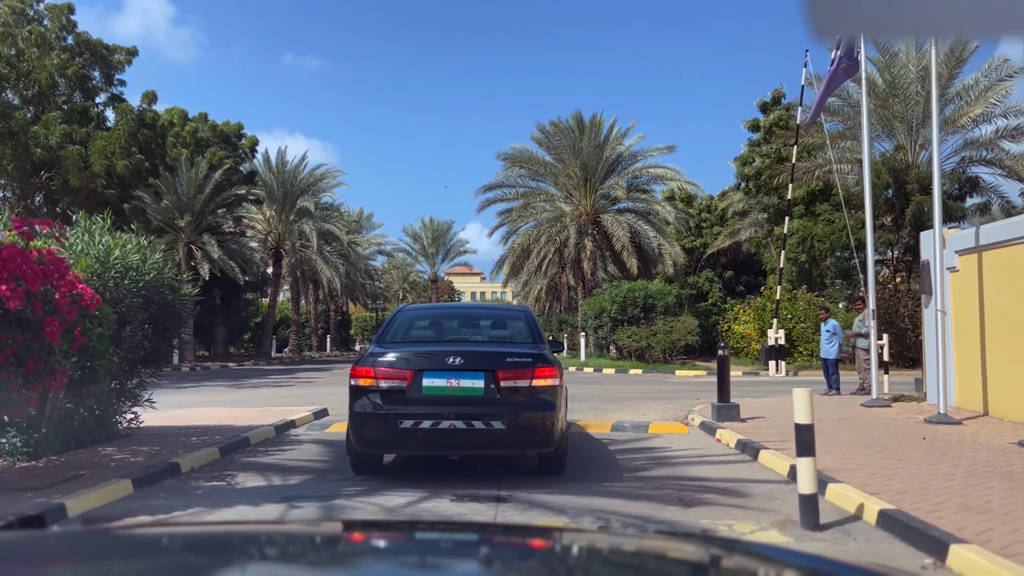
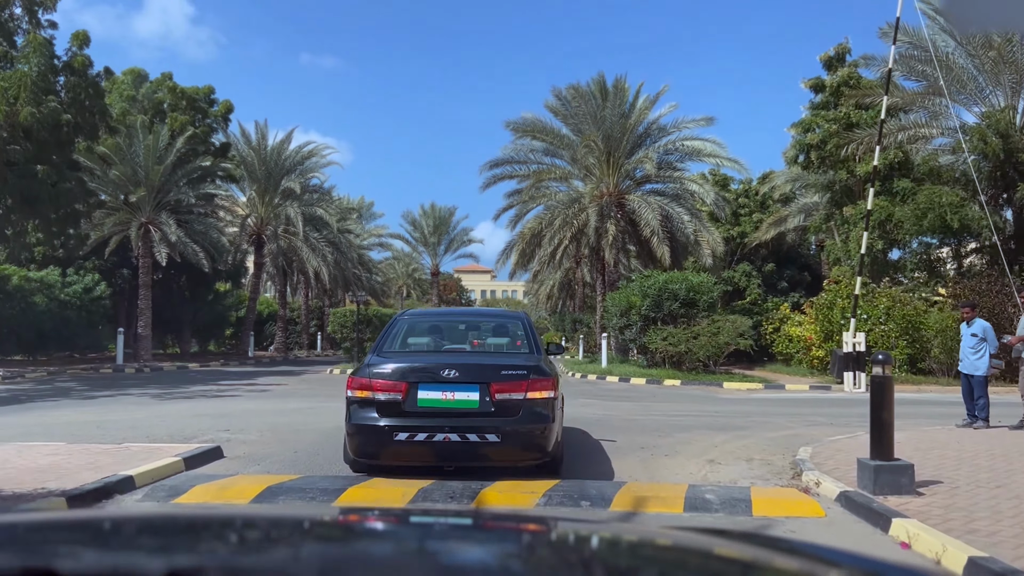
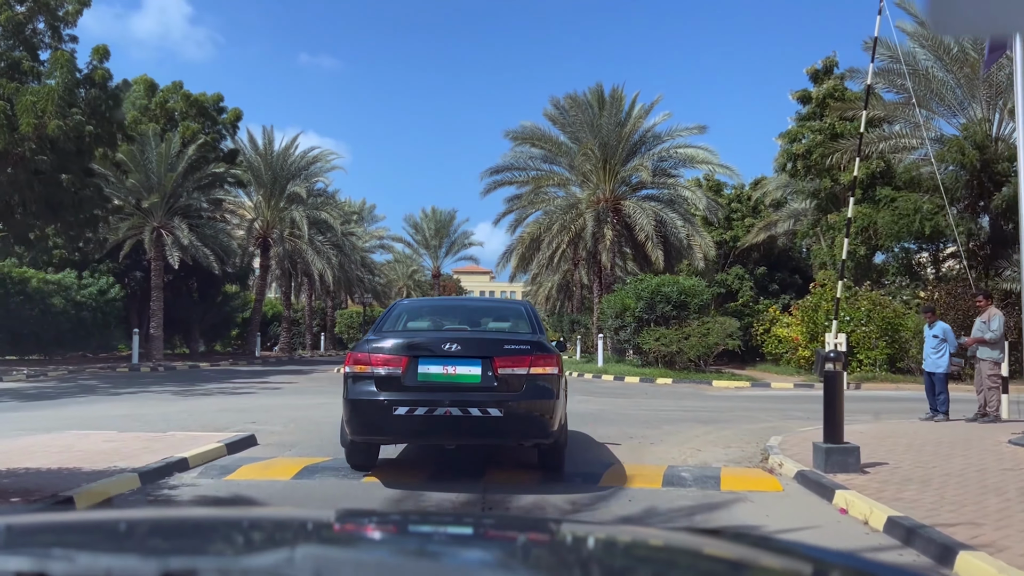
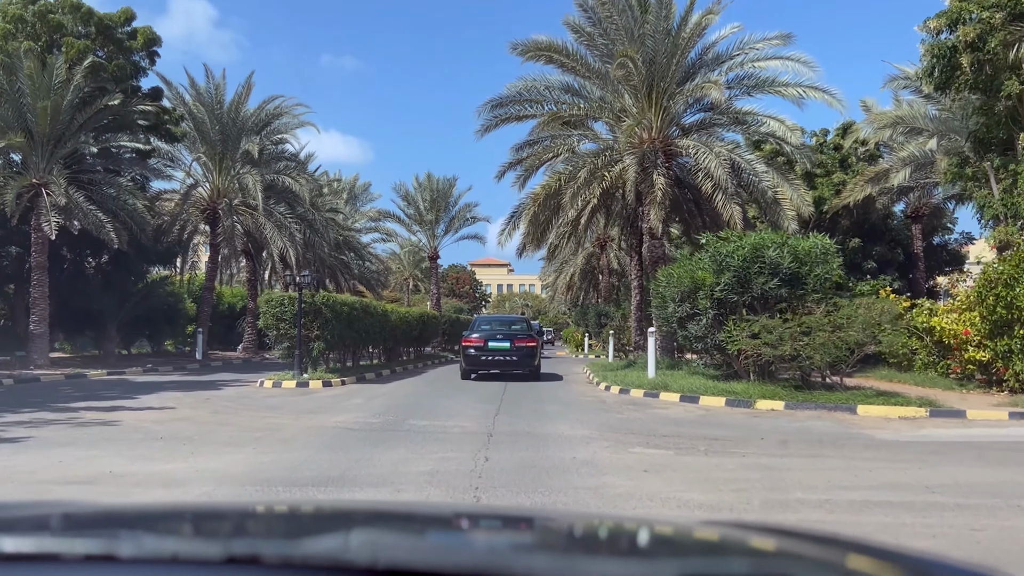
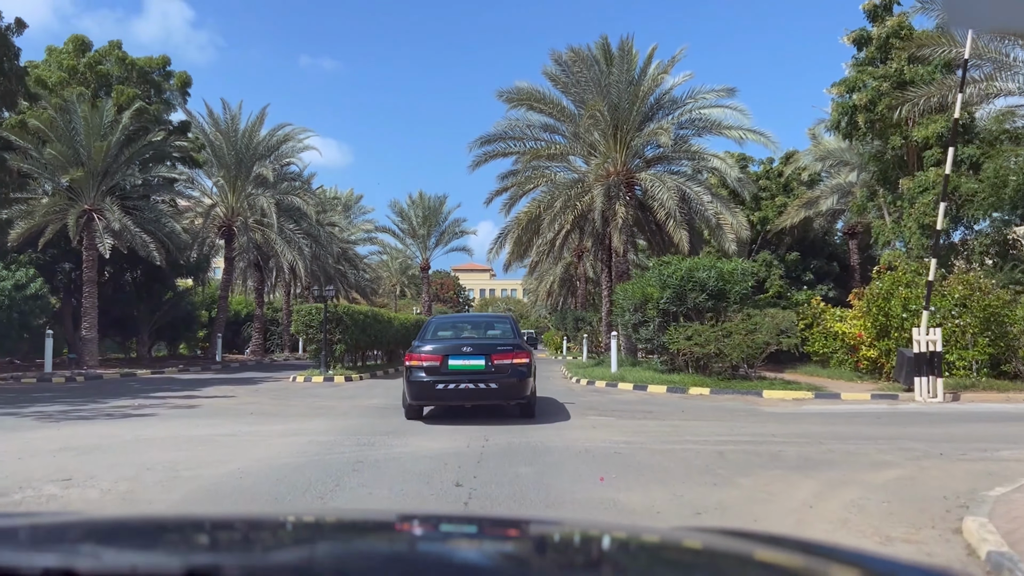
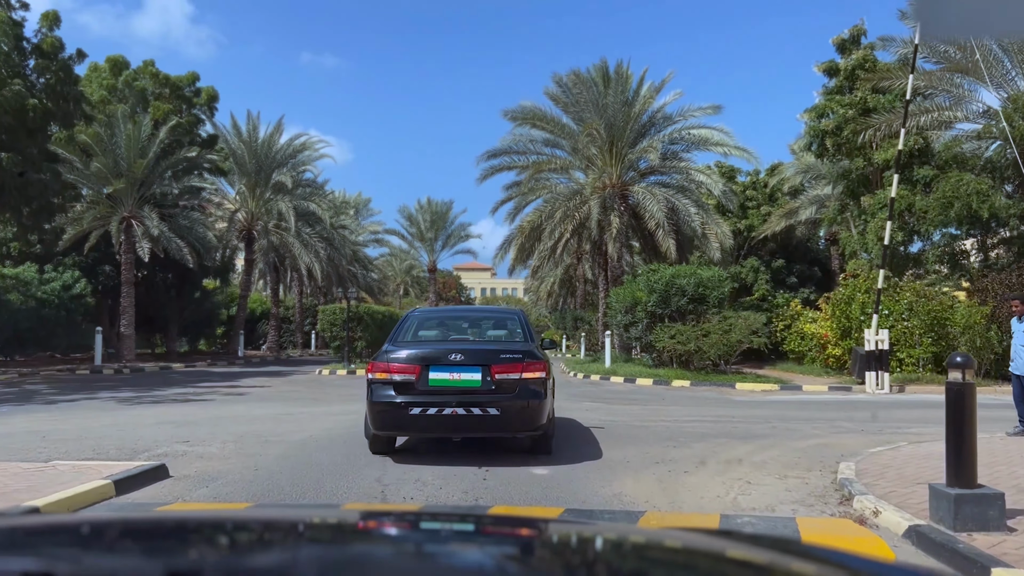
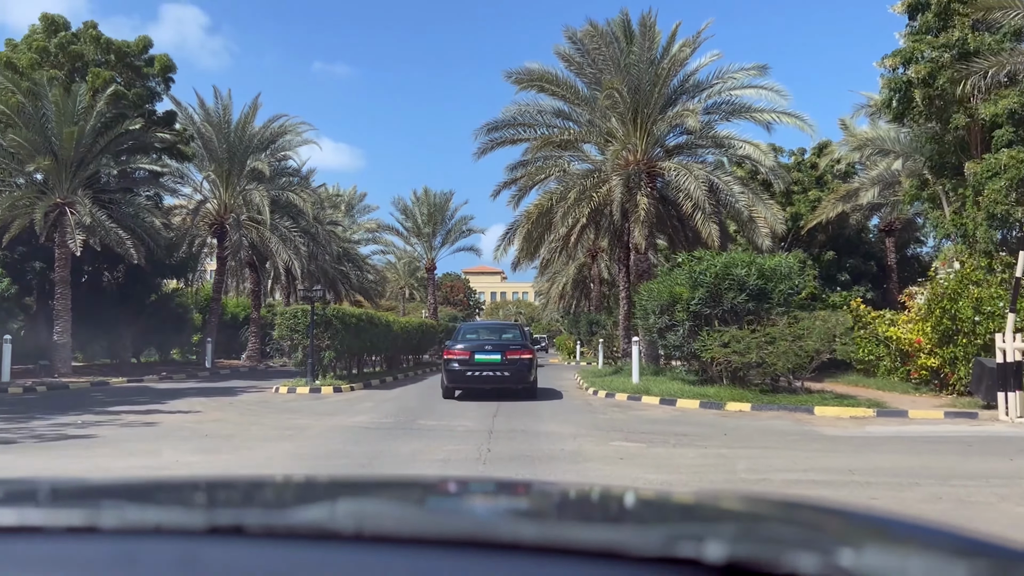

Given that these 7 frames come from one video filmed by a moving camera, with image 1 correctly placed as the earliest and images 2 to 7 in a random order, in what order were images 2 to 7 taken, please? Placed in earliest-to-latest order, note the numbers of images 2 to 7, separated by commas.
3, 2, 6, 5, 7, 4
